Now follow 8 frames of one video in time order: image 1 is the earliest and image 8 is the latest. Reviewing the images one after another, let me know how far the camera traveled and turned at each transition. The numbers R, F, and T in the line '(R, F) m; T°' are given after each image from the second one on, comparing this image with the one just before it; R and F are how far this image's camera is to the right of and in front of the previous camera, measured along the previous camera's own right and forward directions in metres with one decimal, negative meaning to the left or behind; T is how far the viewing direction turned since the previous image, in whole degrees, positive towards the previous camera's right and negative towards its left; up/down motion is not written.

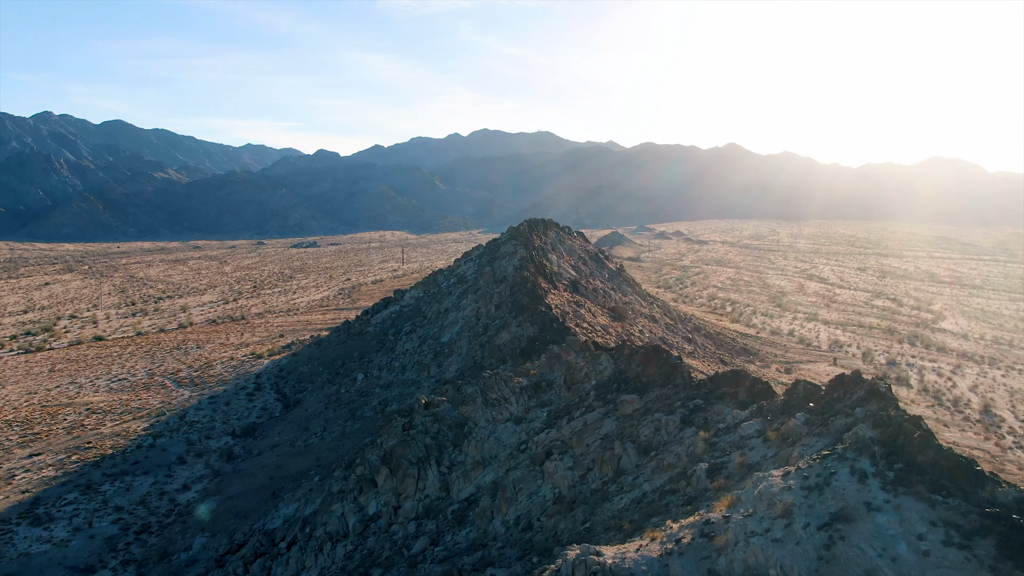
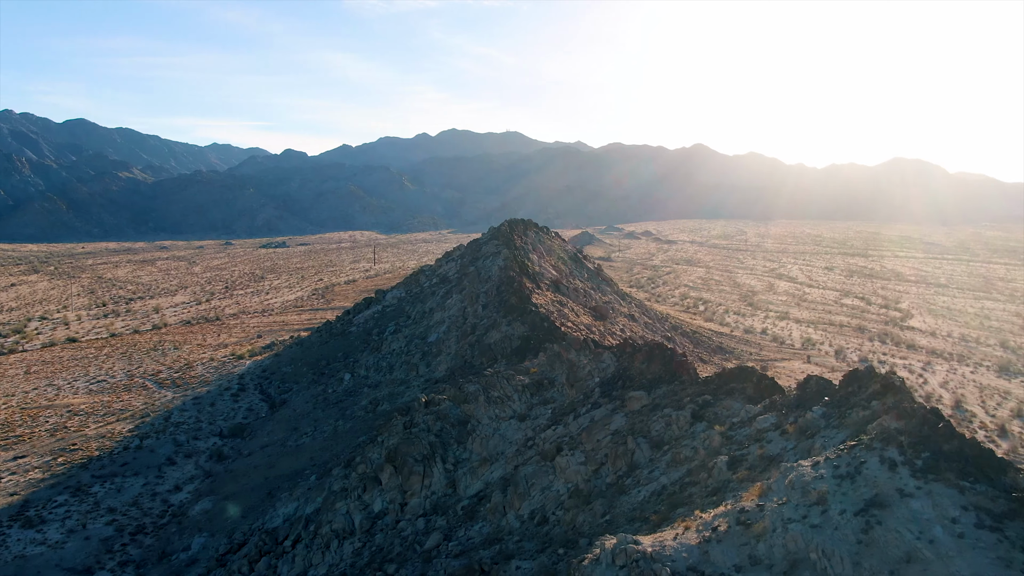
(-0.4, -0.2) m; +2°
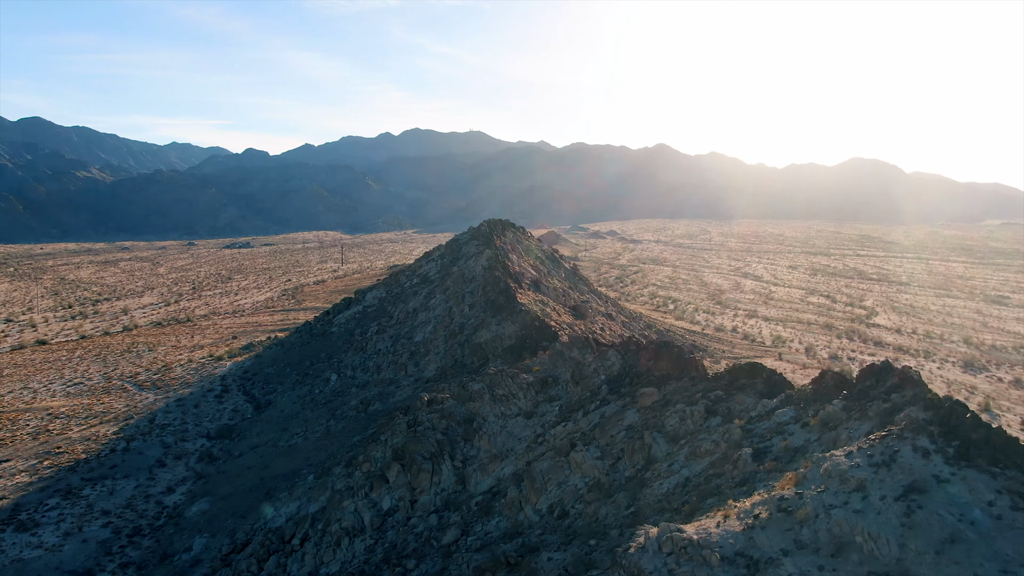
(-0.5, -0.2) m; +2°
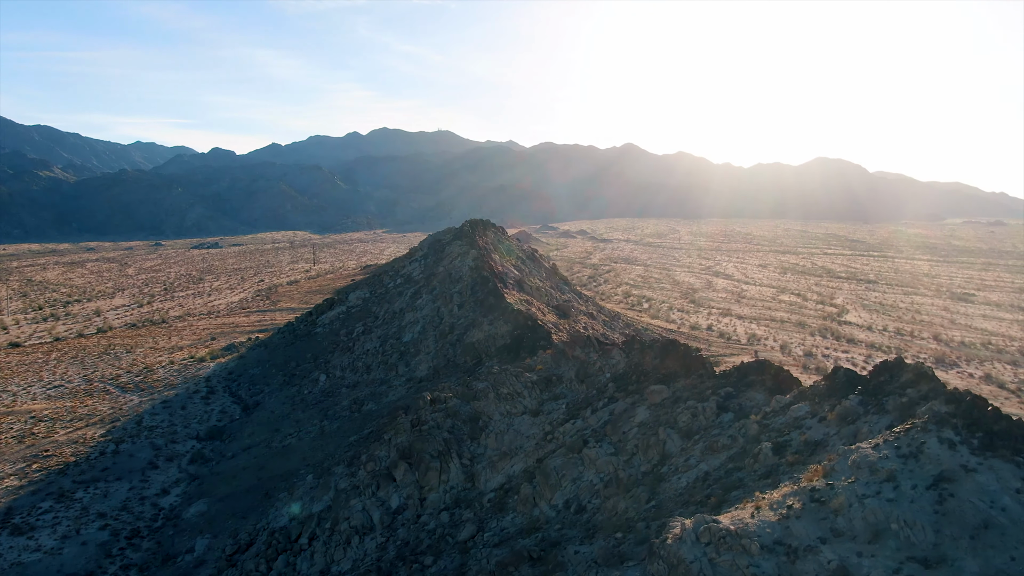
(-0.5, -0.2) m; +2°
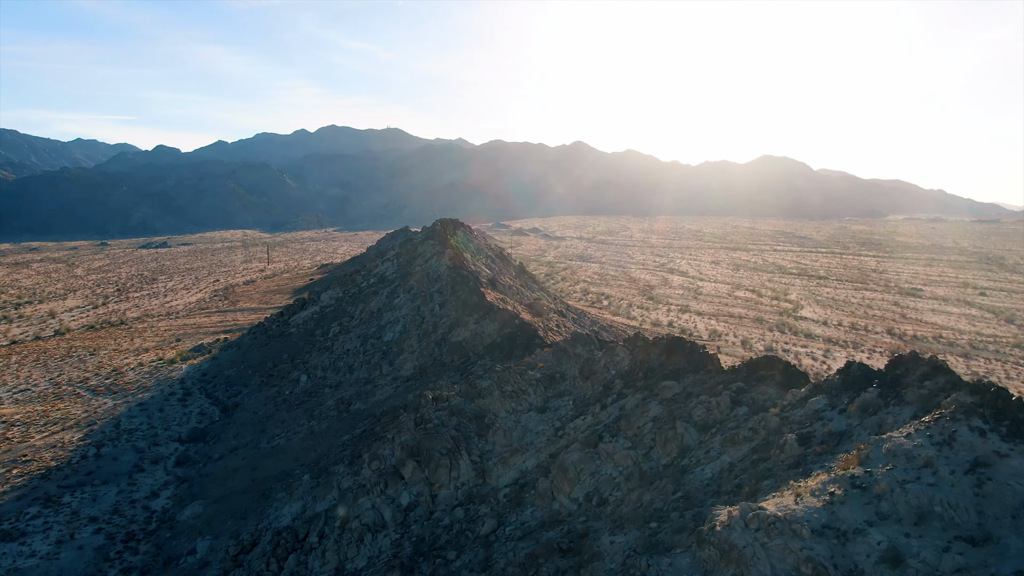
(-0.7, -0.2) m; +3°
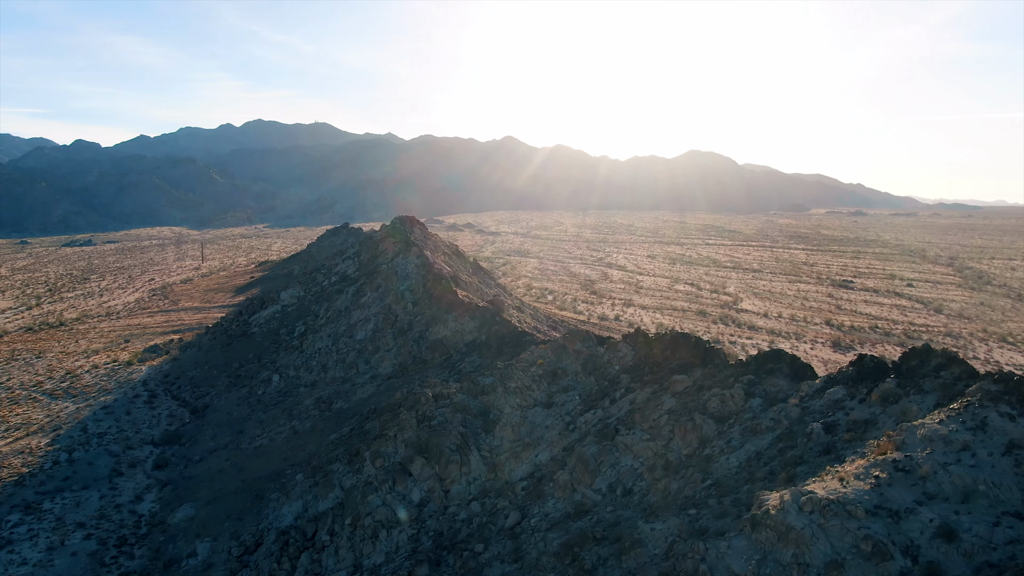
(-1.0, -0.3) m; +4°
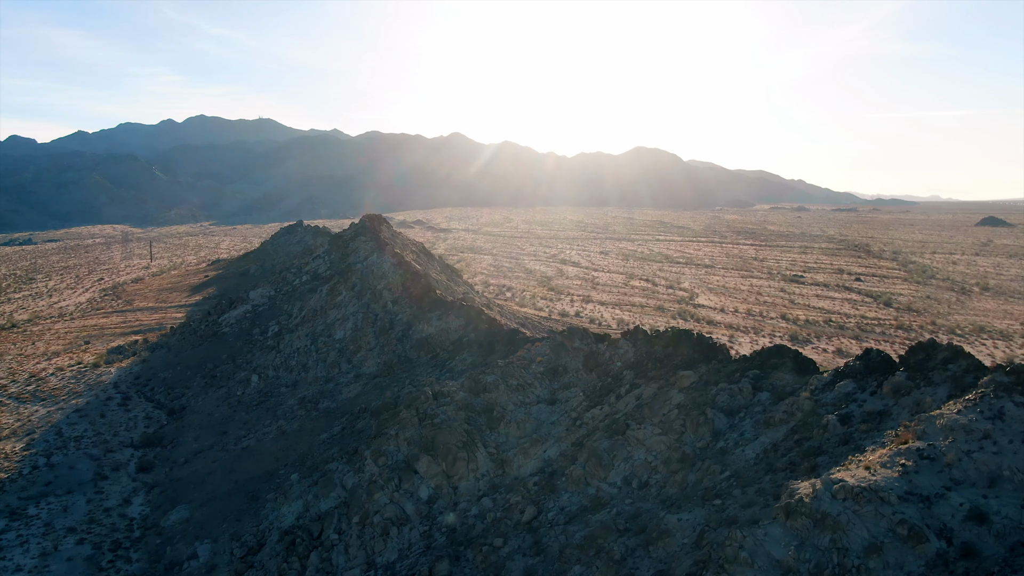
(-0.8, -0.2) m; +3°
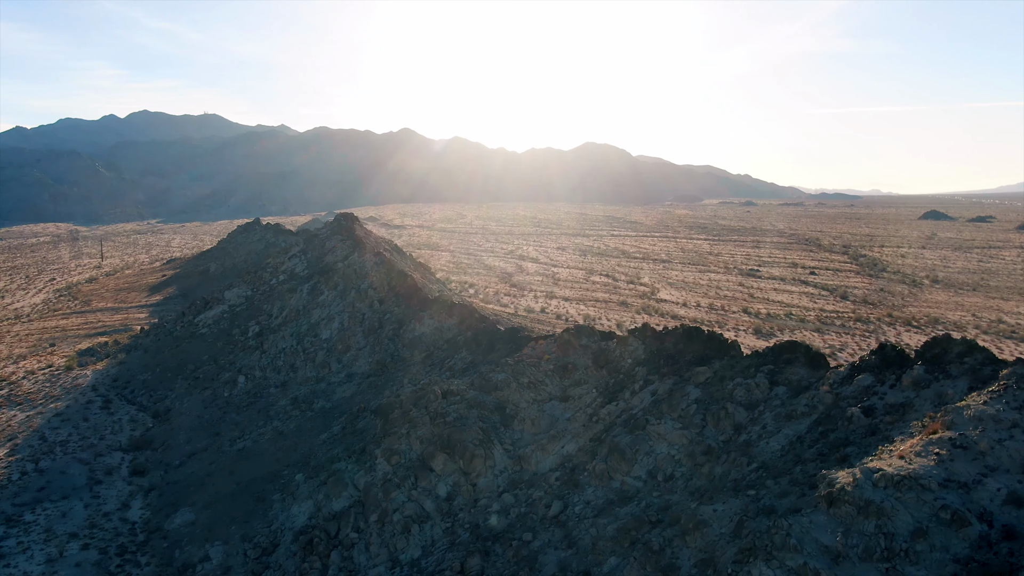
(-0.9, -0.2) m; +3°
